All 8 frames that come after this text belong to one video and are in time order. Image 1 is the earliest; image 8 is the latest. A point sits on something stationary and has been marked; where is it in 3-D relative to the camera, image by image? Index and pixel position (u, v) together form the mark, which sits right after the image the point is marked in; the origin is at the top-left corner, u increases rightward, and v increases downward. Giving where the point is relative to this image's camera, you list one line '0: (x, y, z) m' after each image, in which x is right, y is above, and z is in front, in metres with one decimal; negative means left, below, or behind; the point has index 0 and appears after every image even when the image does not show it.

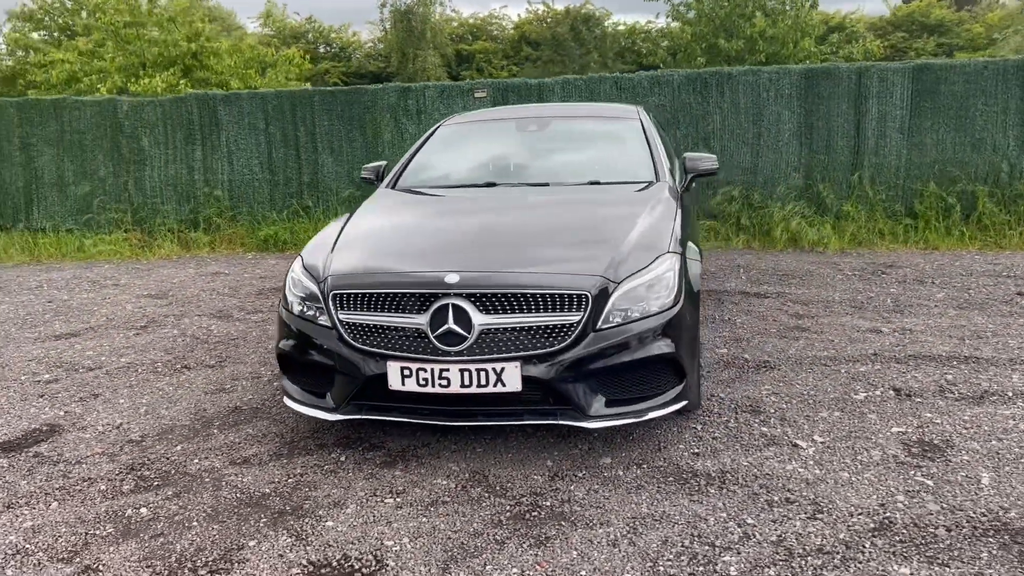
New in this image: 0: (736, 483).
0: (+0.8, -0.7, +3.1) m
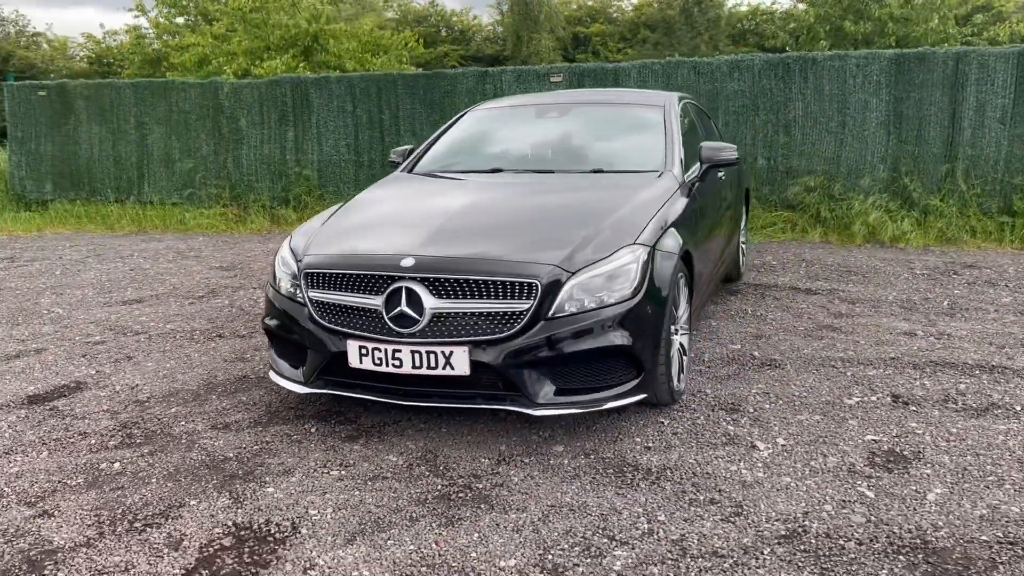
0: (+0.5, -0.7, +3.1) m
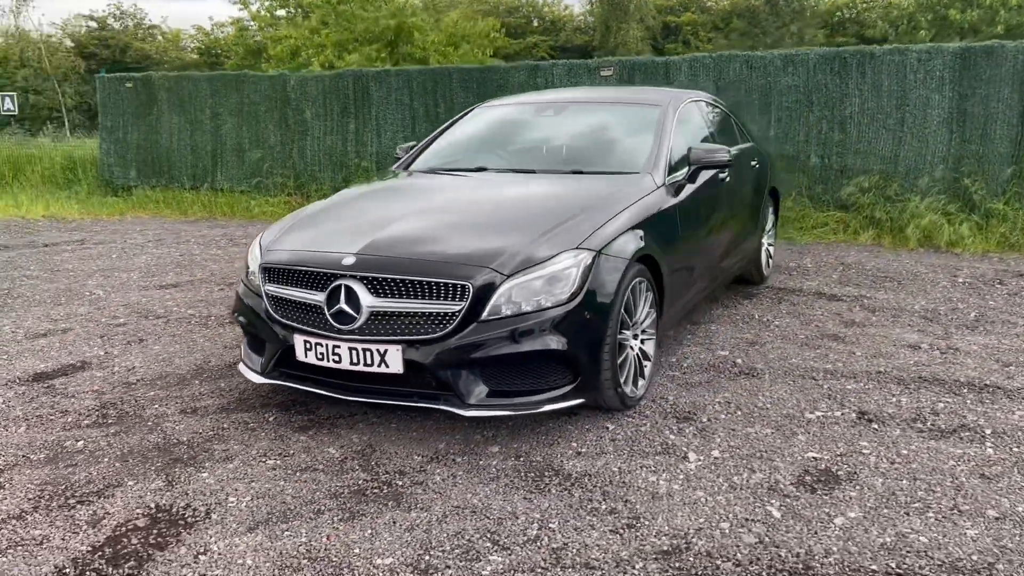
0: (+0.2, -0.7, +3.0) m
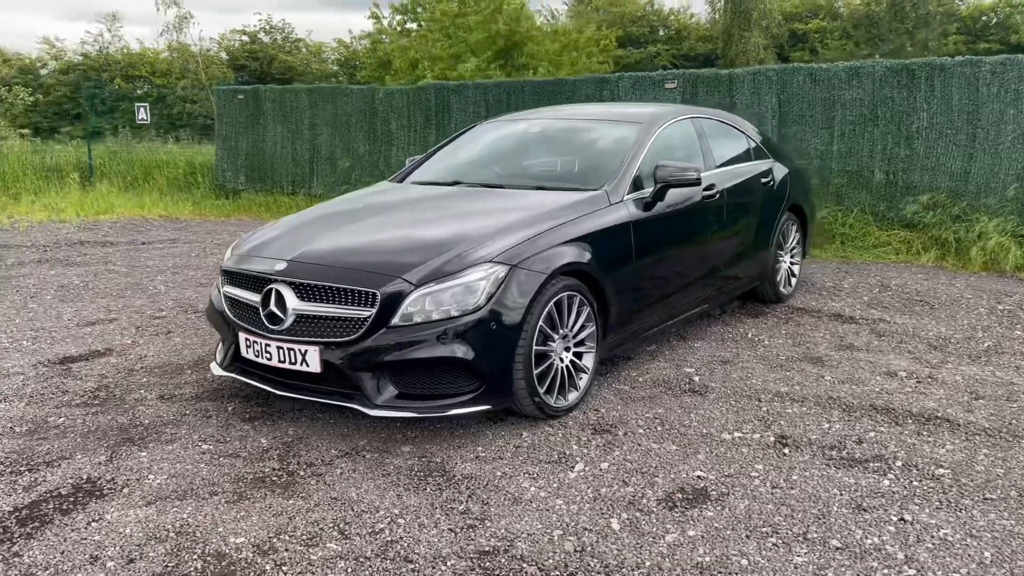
0: (-0.2, -0.7, +3.2) m
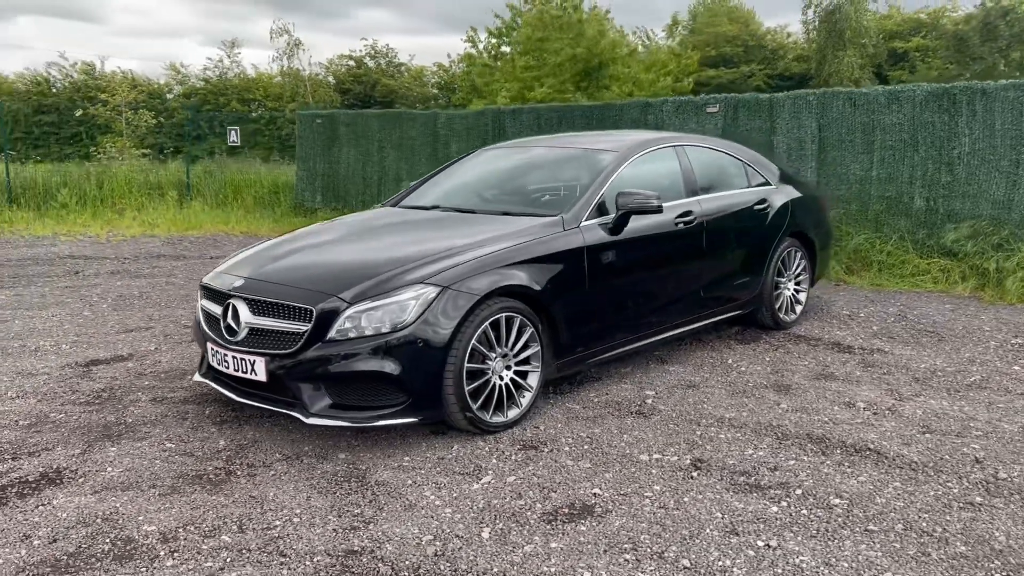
0: (-0.6, -0.8, +3.4) m
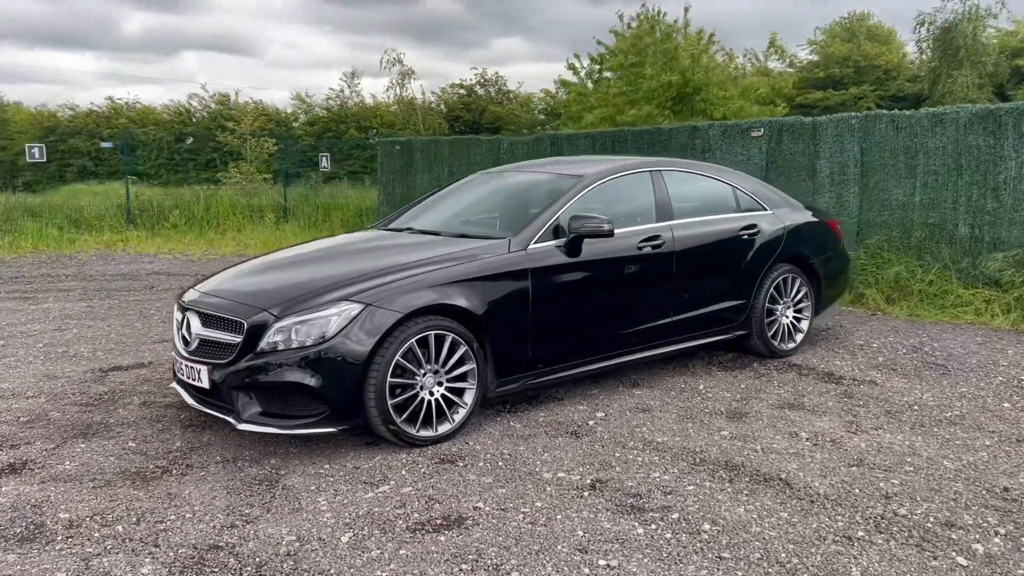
0: (-1.0, -0.9, +3.7) m
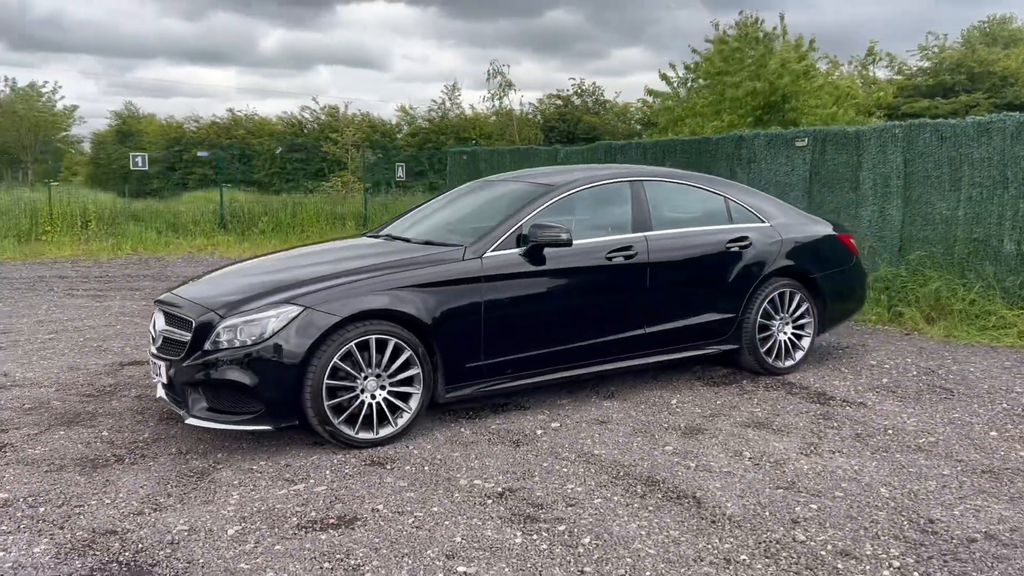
0: (-1.4, -0.9, +3.9) m
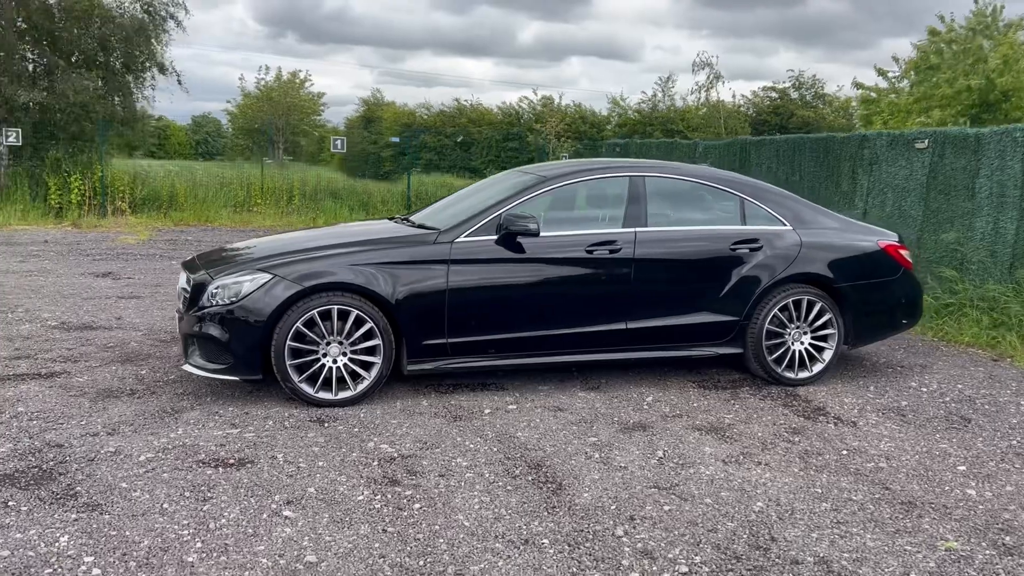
0: (-1.8, -0.7, +4.5) m
